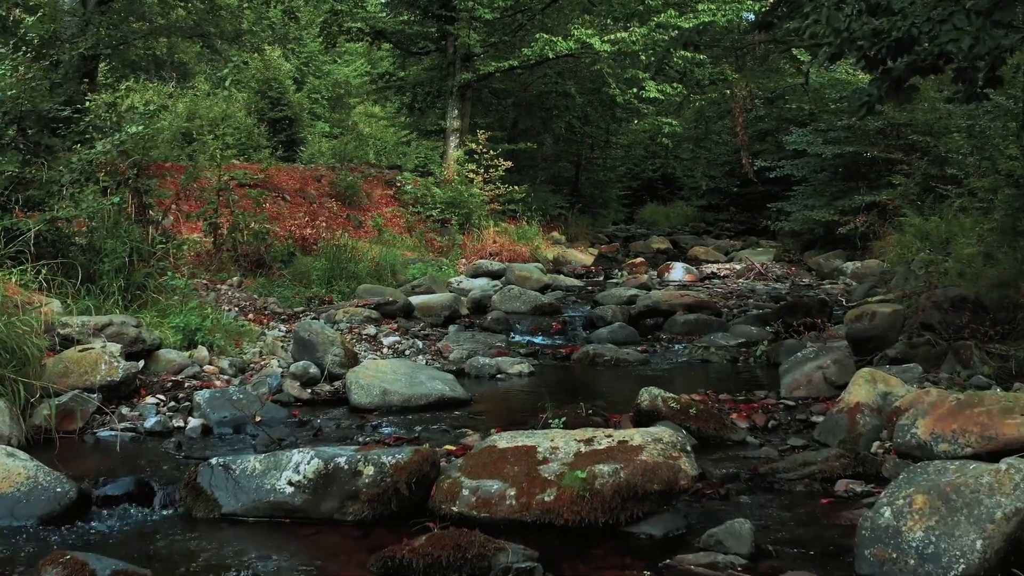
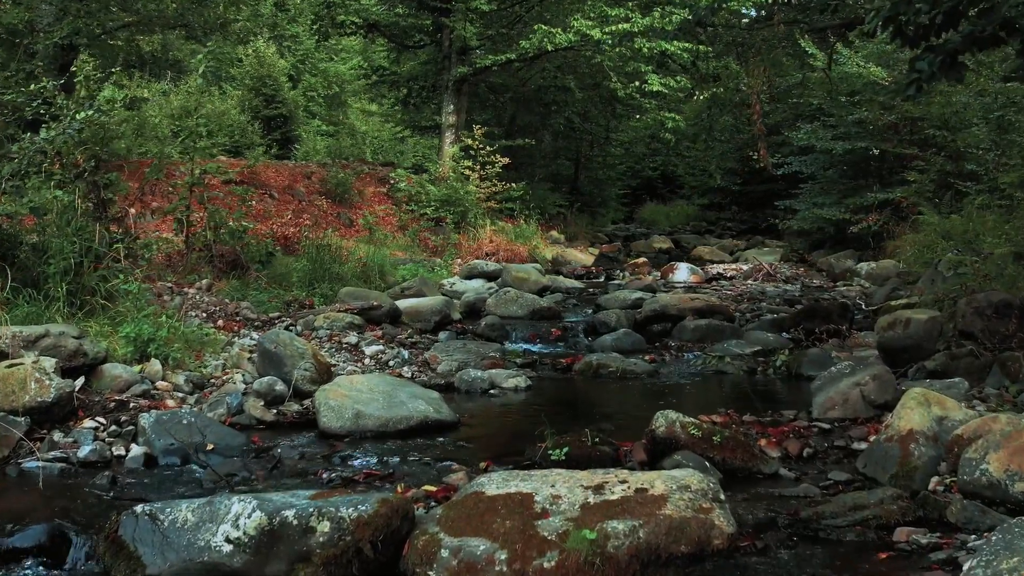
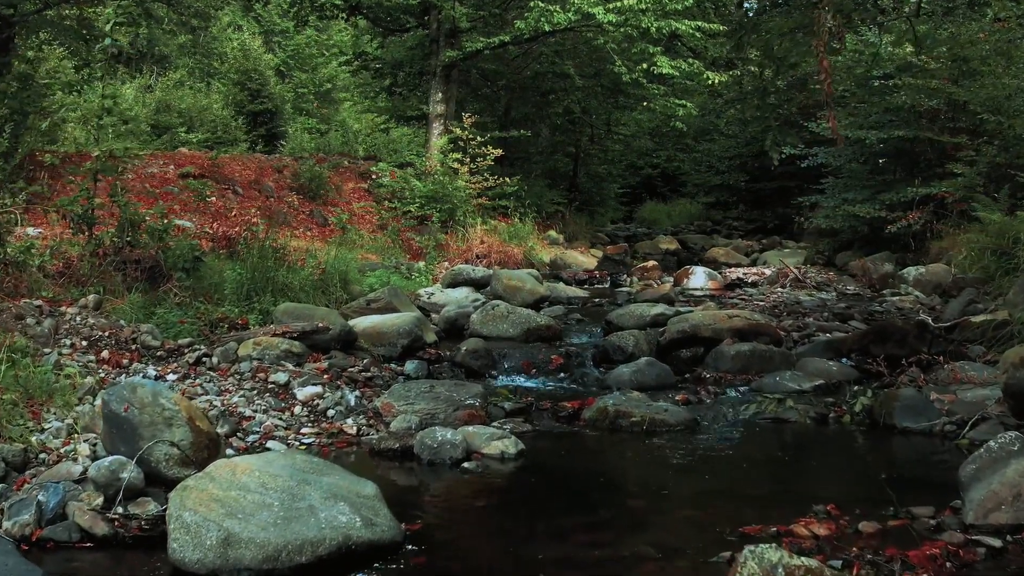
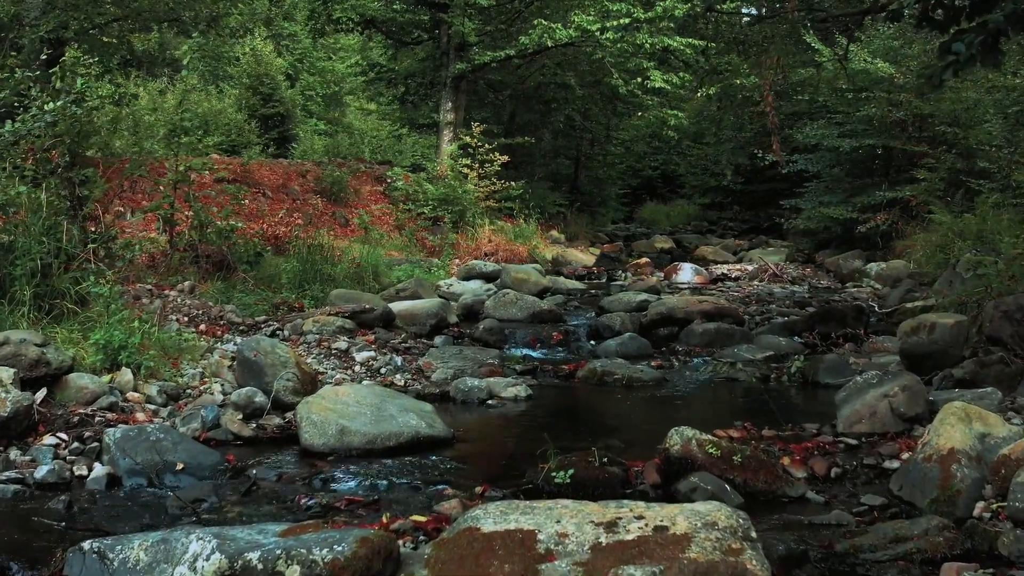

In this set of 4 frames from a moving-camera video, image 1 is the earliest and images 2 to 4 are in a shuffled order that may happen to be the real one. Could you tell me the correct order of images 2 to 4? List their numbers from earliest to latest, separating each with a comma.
2, 4, 3
